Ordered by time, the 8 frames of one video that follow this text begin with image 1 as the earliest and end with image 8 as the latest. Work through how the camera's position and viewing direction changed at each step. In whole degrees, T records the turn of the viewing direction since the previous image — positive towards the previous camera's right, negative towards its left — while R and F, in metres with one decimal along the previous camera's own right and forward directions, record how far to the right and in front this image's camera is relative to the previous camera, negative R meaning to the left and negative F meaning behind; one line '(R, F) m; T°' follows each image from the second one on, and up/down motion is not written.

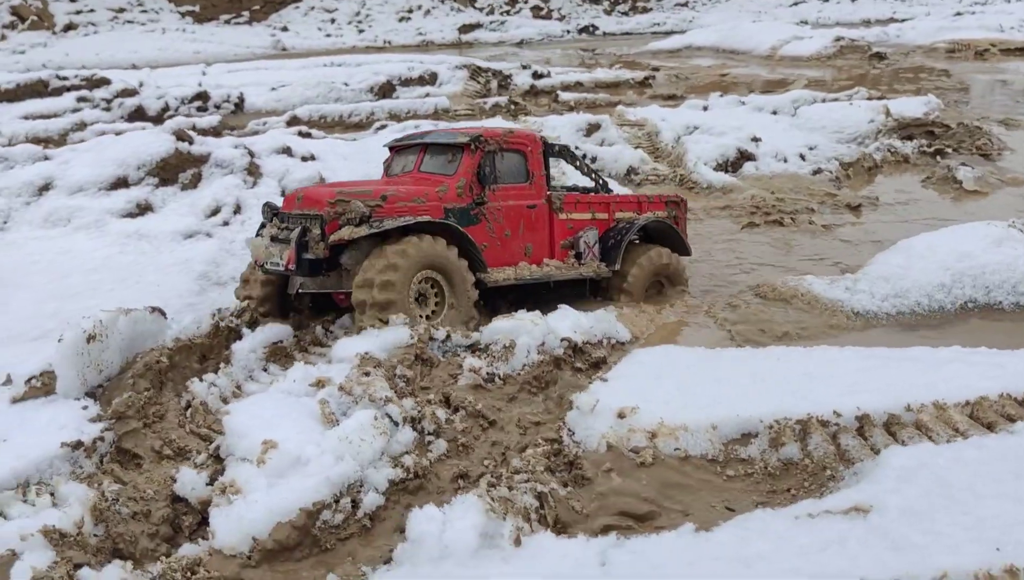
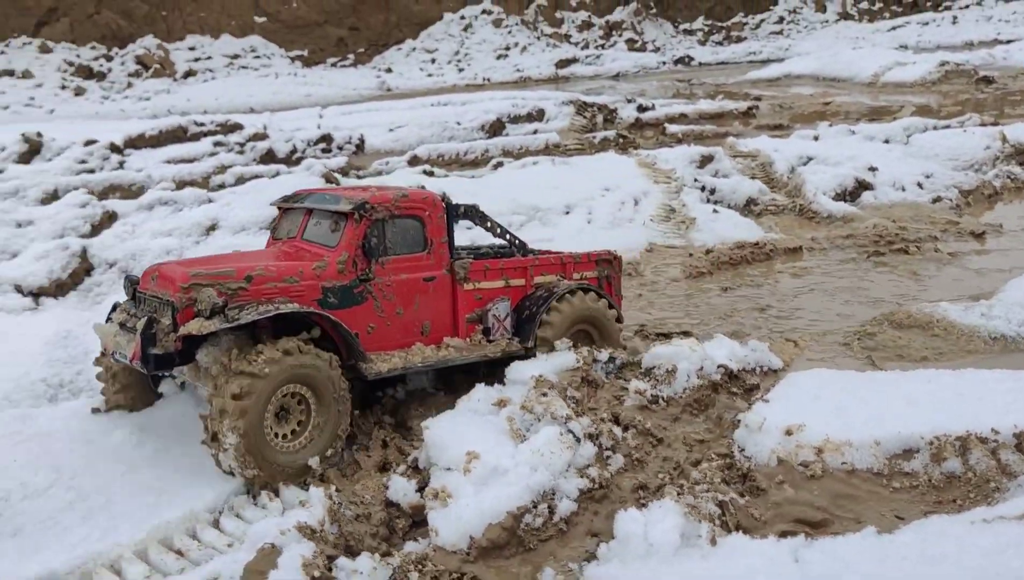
(-0.4, -0.4) m; -5°
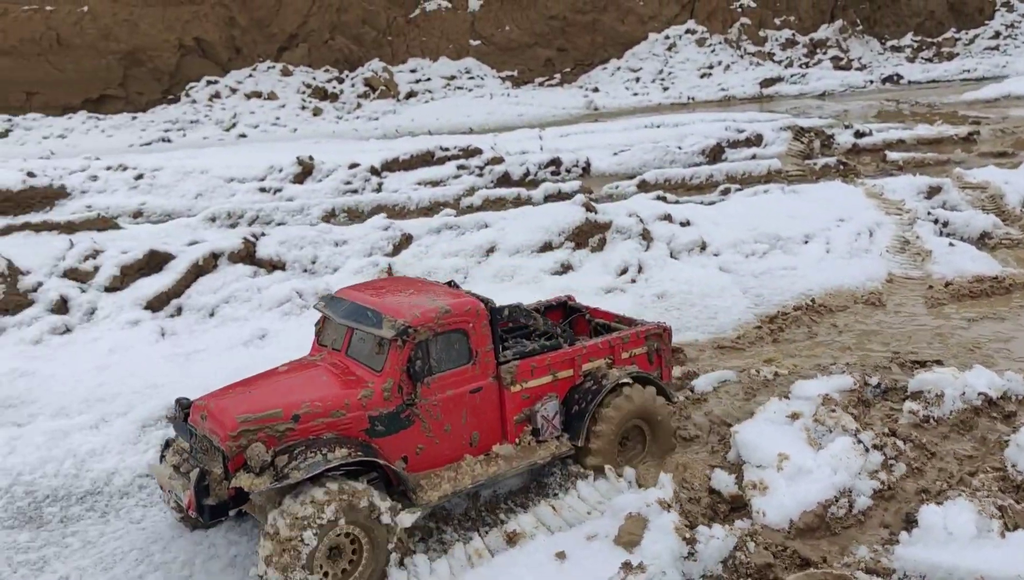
(-0.7, -1.2) m; -10°
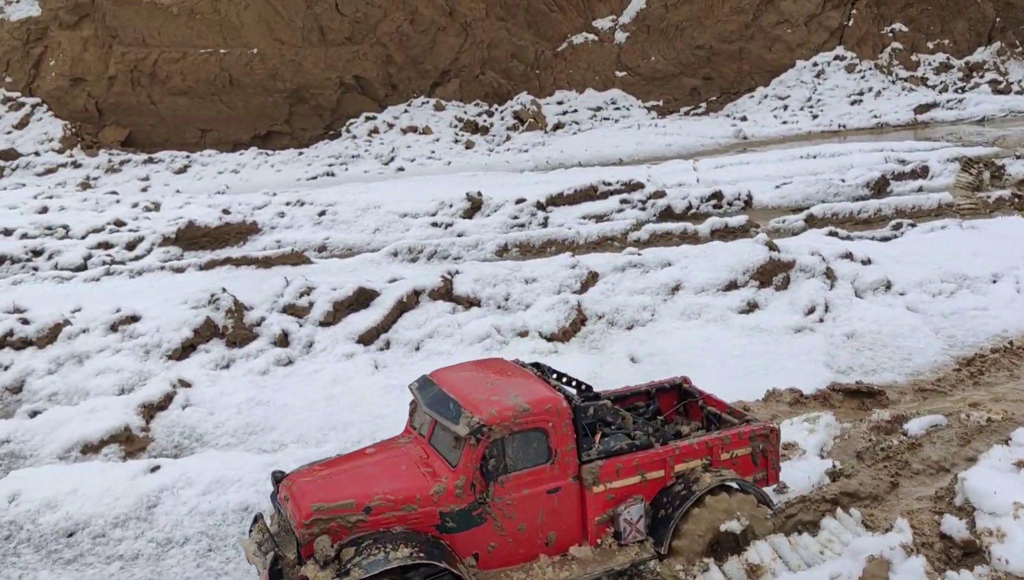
(-0.6, -0.5) m; -7°
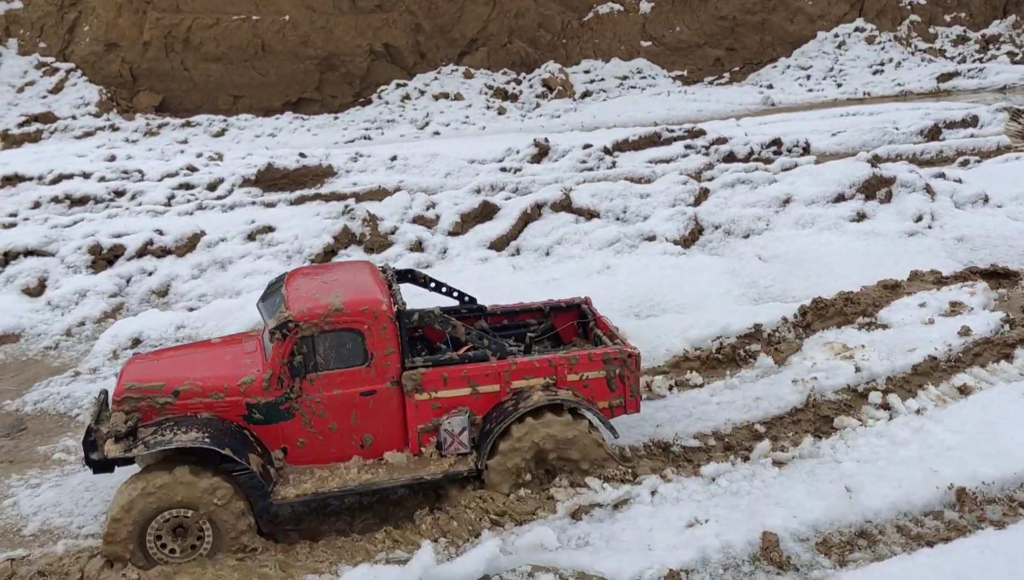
(-1.4, -0.5) m; +1°
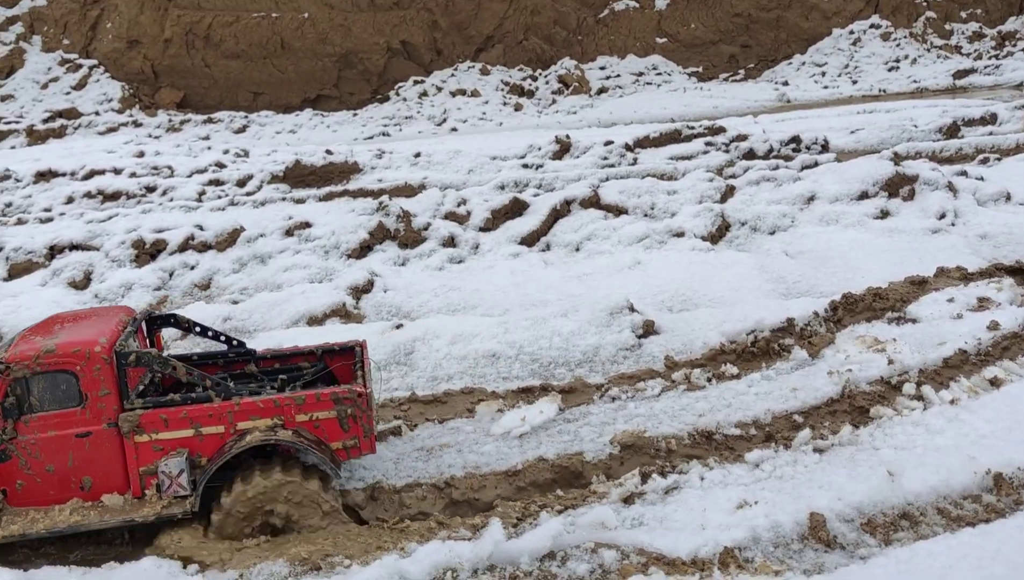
(-0.2, -0.3) m; -1°
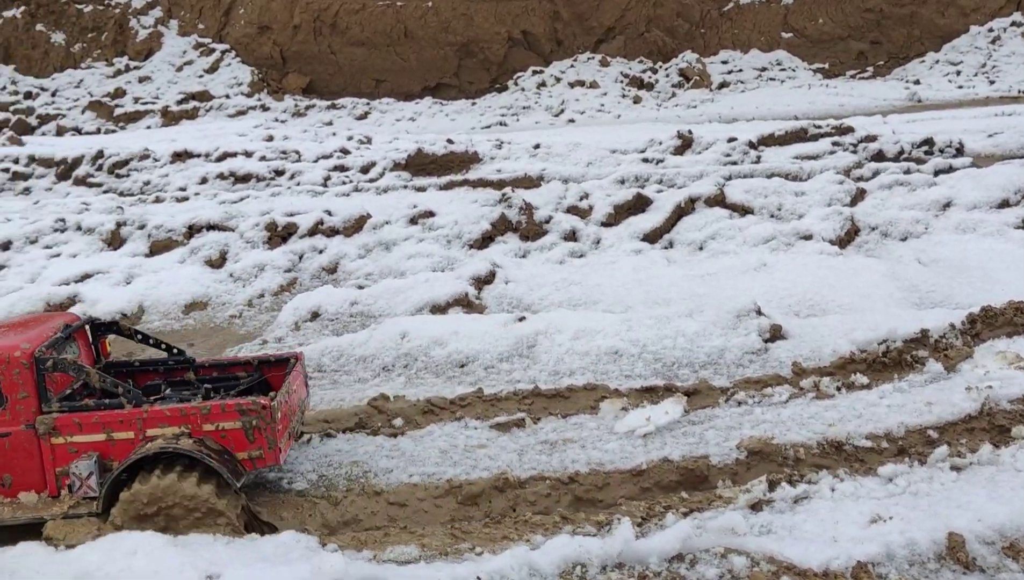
(-0.1, -0.1) m; -6°
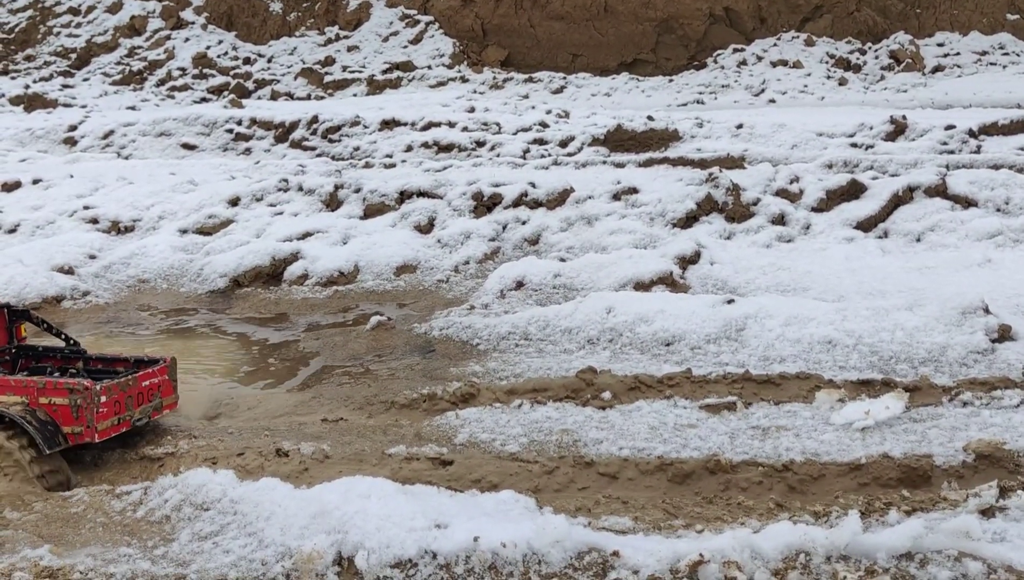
(-0.3, -0.1) m; -10°
